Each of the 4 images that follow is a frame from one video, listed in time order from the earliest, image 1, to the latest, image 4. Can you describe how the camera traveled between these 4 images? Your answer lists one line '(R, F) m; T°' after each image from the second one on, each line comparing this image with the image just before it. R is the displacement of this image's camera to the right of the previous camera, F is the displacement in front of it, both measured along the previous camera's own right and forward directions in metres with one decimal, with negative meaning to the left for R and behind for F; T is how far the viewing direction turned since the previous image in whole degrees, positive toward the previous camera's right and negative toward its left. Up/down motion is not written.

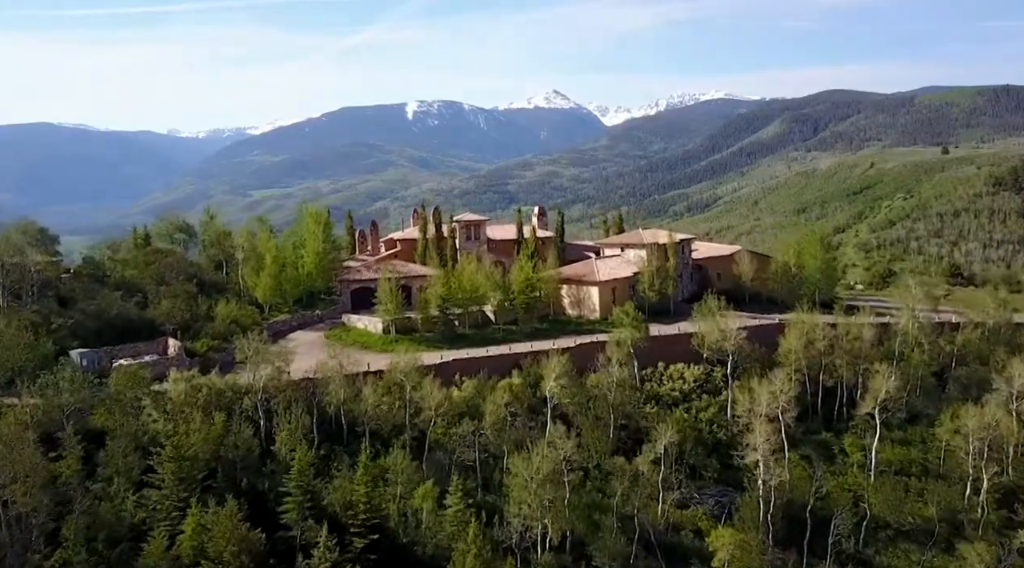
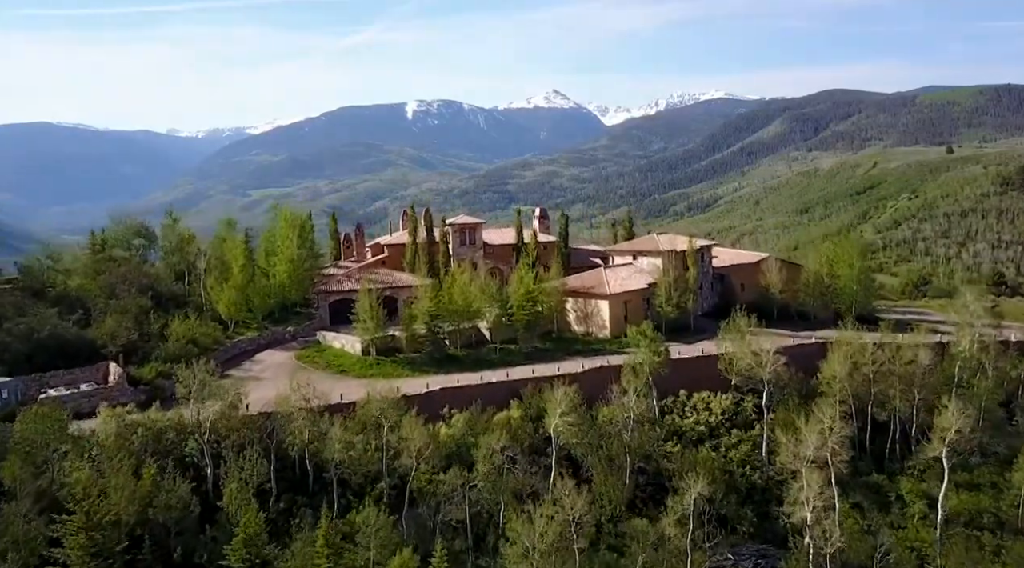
(+0.1, +7.0) m; 0°
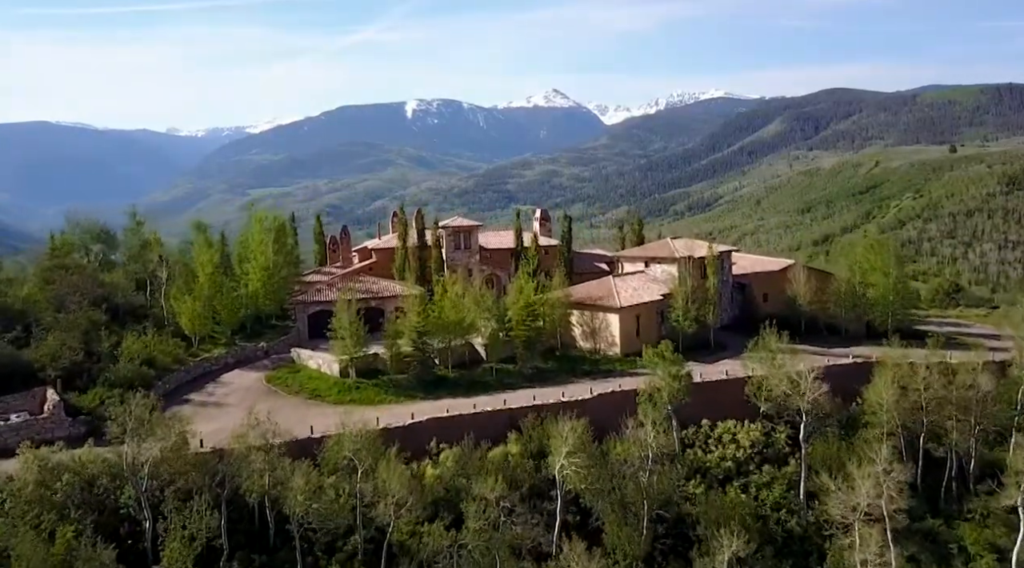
(+0.1, +5.6) m; 0°
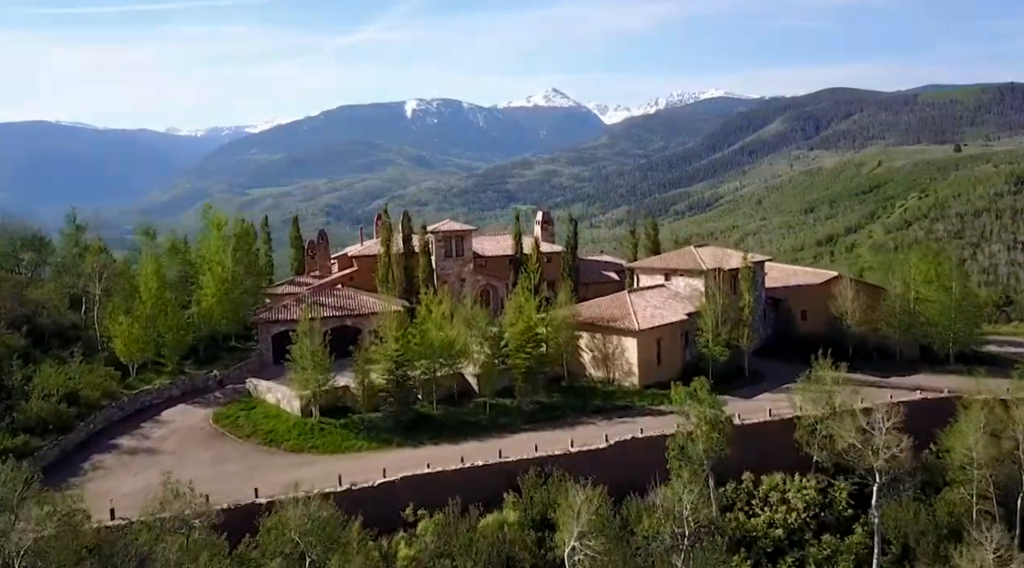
(+0.1, +7.3) m; 0°
